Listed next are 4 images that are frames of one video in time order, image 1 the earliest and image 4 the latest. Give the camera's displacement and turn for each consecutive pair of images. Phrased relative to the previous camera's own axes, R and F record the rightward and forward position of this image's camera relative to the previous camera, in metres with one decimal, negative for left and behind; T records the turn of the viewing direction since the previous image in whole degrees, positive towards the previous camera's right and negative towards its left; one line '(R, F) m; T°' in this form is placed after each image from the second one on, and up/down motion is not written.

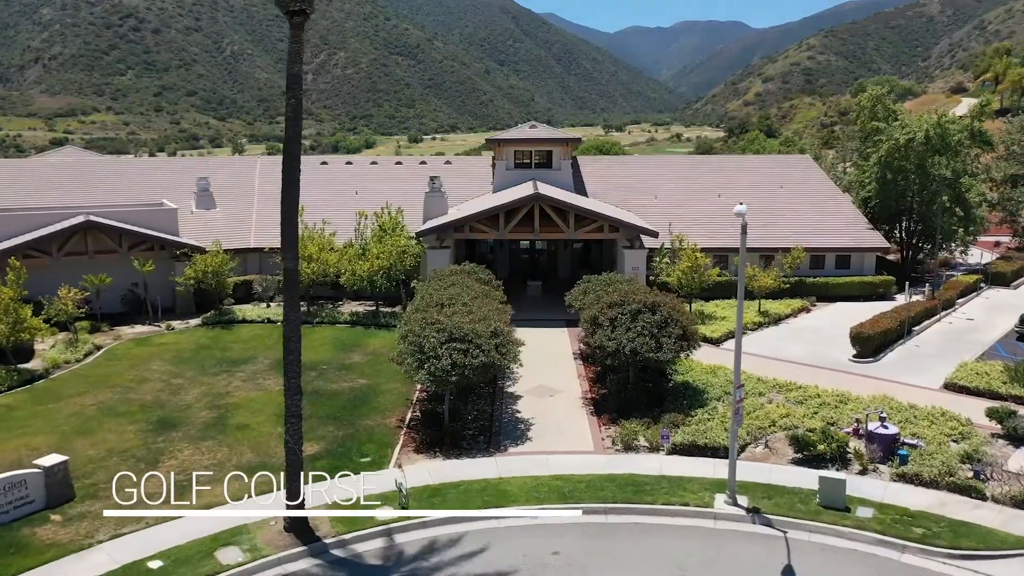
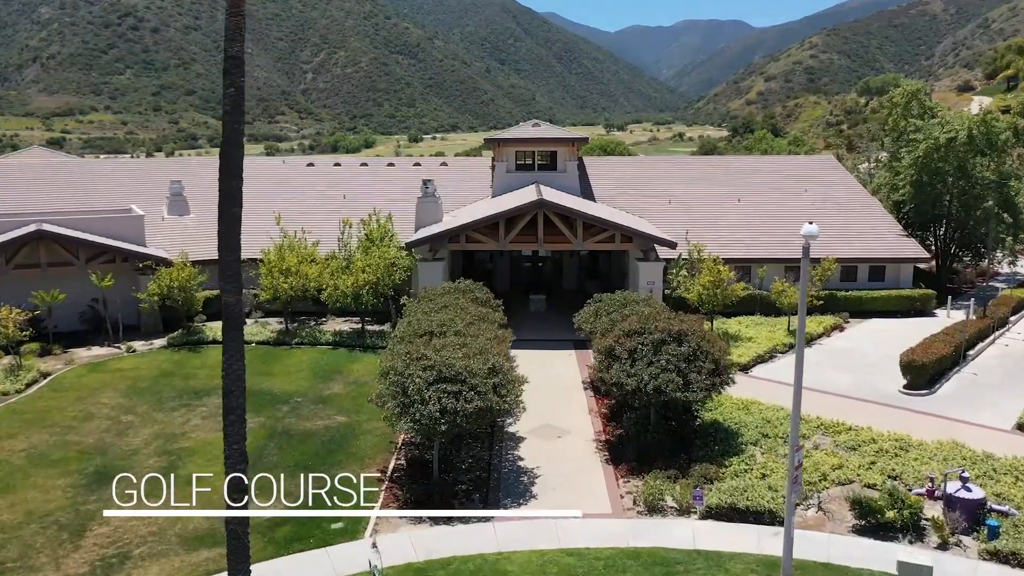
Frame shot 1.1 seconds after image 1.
(0.0, +3.0) m; 0°
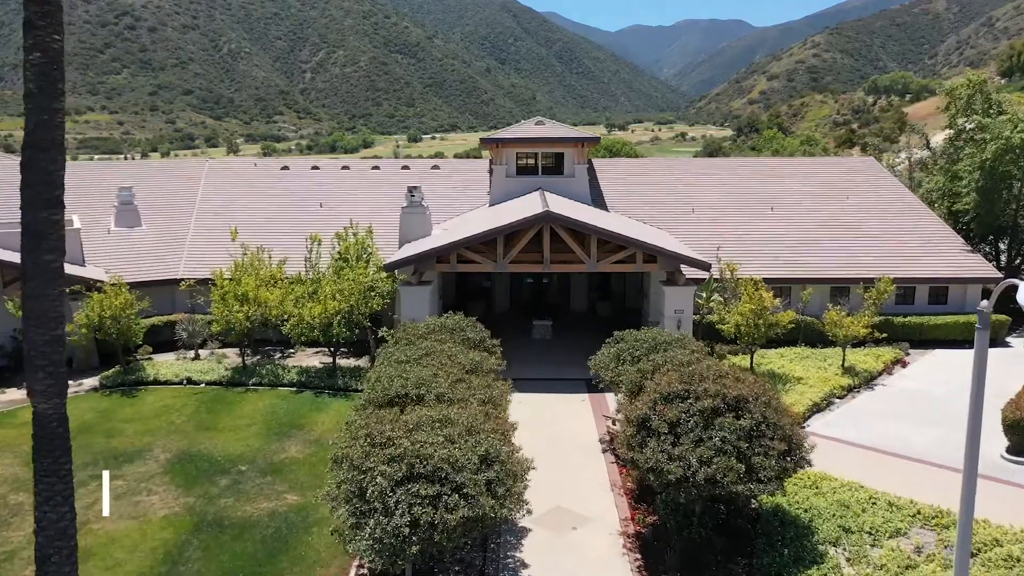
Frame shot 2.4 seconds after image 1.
(0.0, +4.4) m; 0°
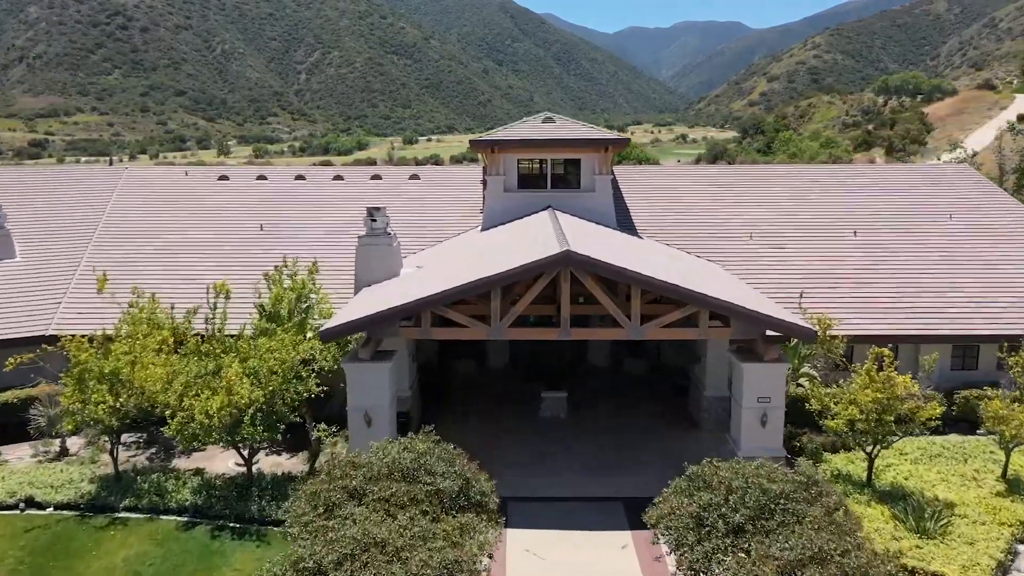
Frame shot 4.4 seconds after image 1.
(-0.1, +7.3) m; 0°
